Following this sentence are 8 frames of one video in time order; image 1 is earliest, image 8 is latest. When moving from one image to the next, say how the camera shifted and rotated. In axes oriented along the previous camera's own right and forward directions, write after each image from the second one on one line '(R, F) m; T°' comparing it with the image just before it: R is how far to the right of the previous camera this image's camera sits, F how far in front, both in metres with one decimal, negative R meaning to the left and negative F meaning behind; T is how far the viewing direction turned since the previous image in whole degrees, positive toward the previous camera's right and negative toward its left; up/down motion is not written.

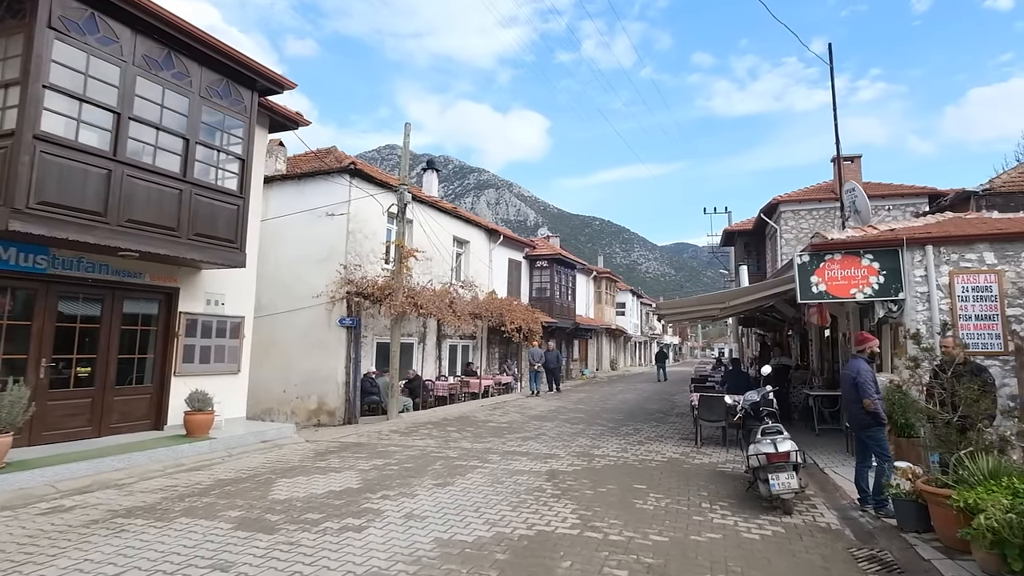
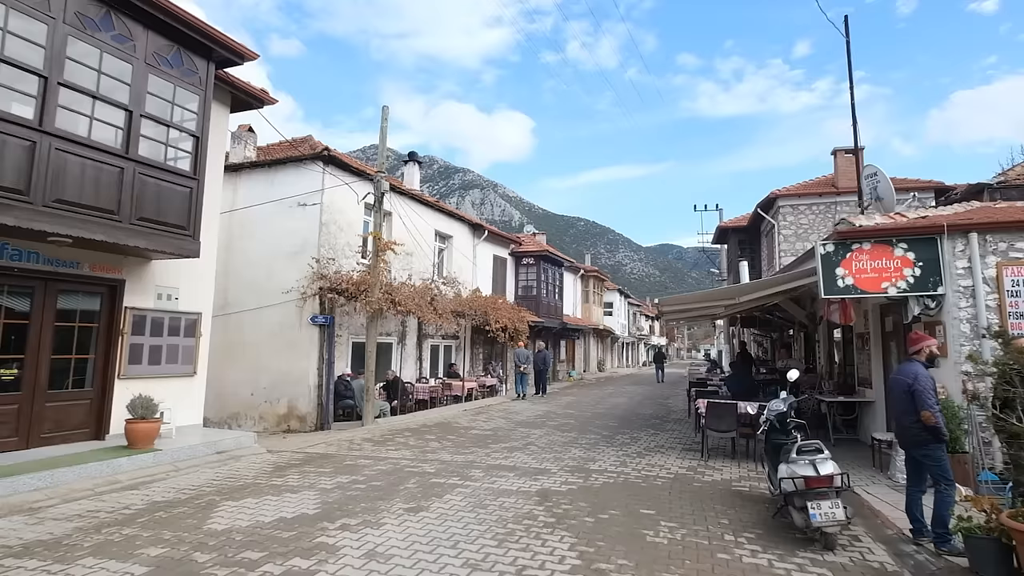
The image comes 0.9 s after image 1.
(0.0, +0.9) m; +2°
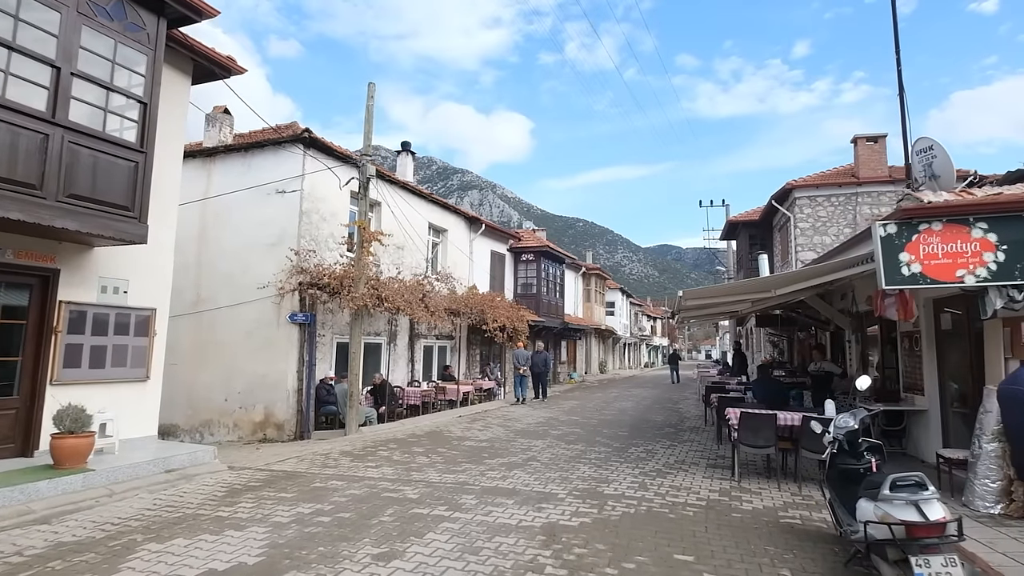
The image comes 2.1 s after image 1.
(0.0, +1.2) m; 0°
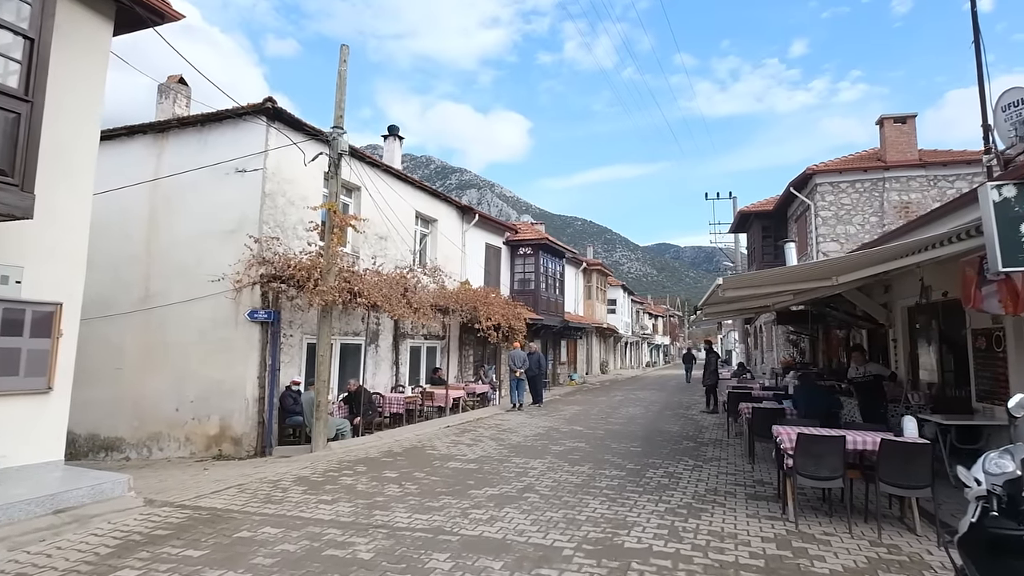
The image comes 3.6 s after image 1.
(+0.1, +1.6) m; 0°
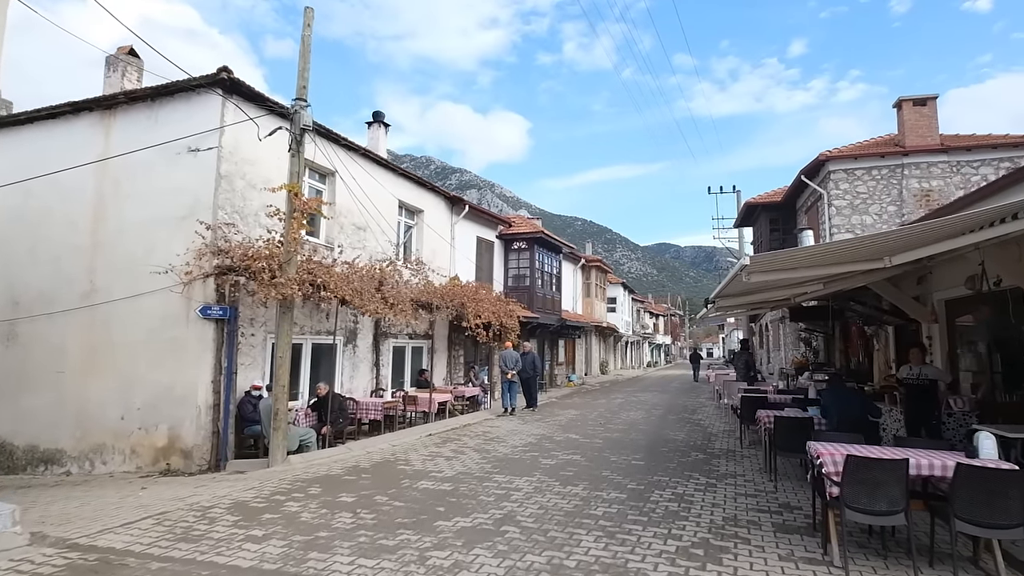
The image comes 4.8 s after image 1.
(+0.3, +1.2) m; 0°
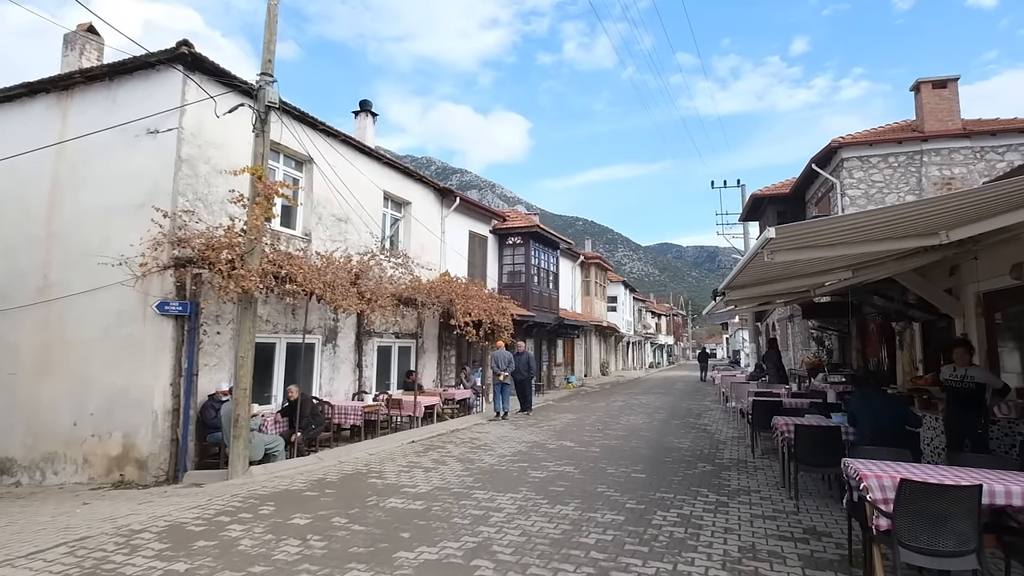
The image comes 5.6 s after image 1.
(+0.2, +0.9) m; 0°
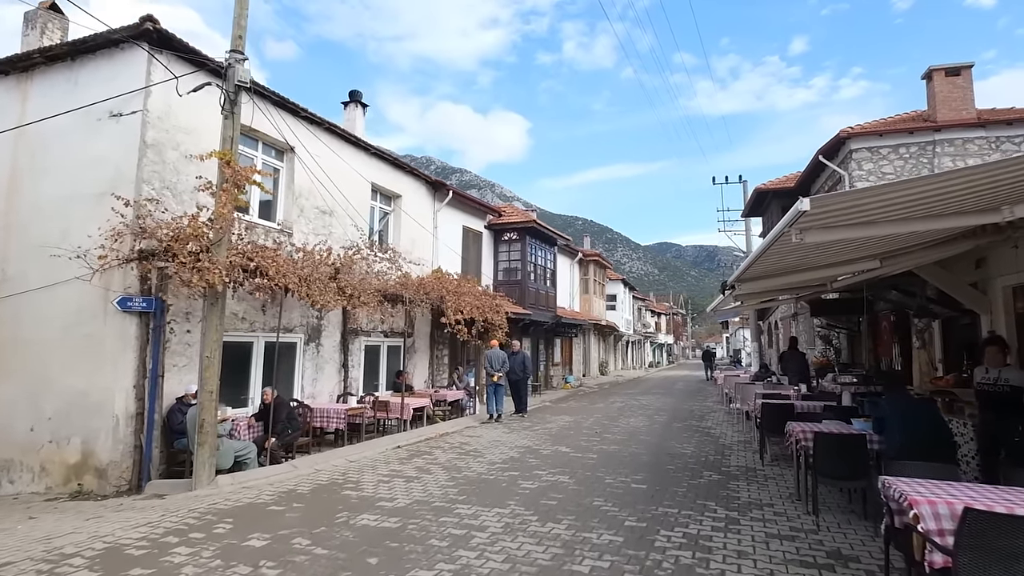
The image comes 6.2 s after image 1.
(+0.1, +0.6) m; 0°
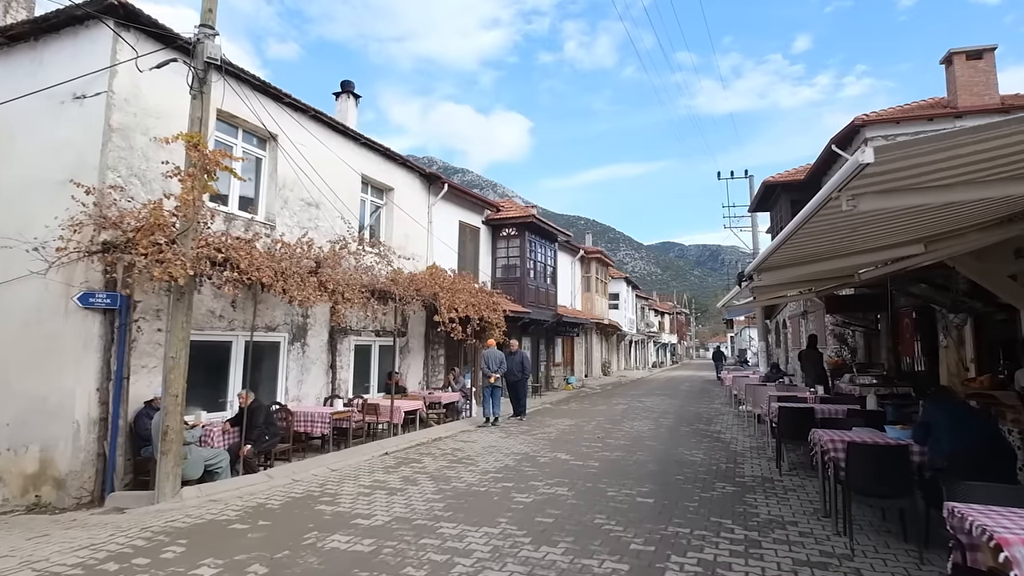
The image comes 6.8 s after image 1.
(+0.1, +0.6) m; 0°
